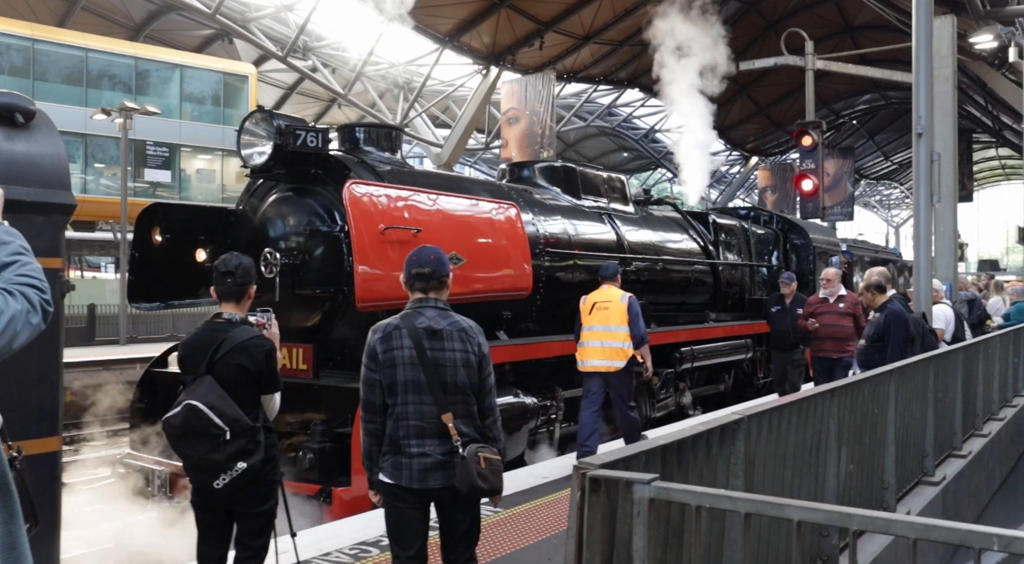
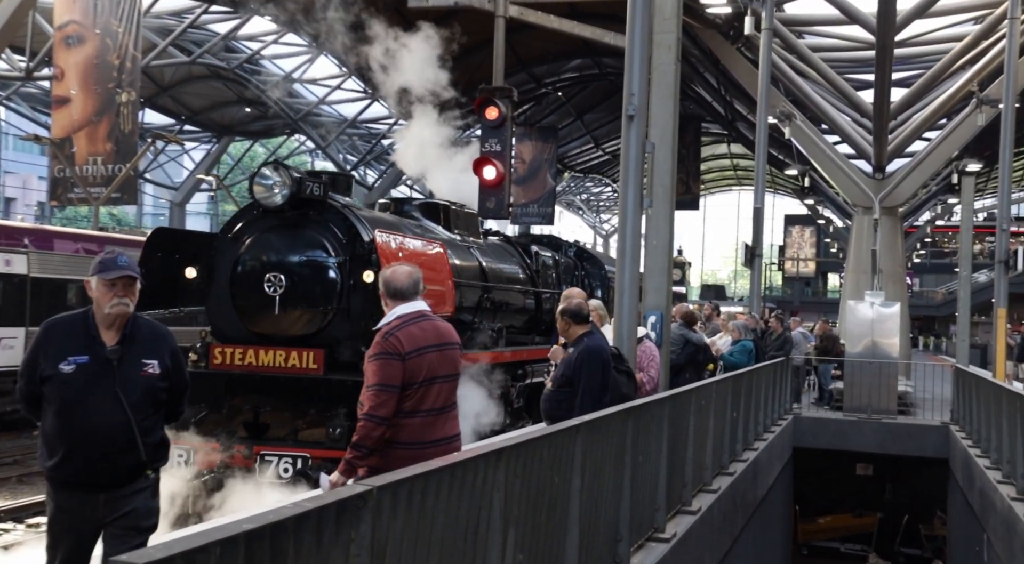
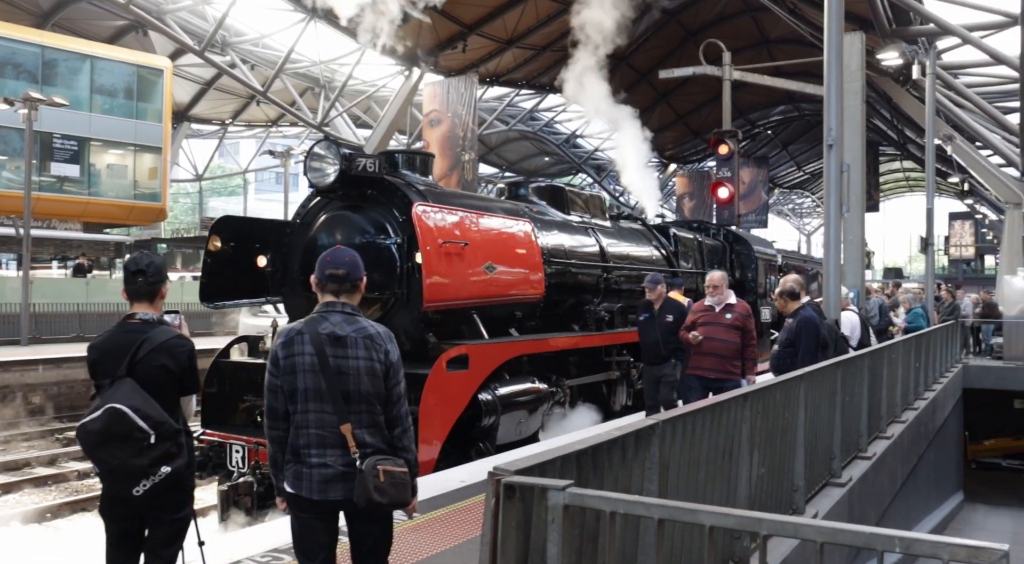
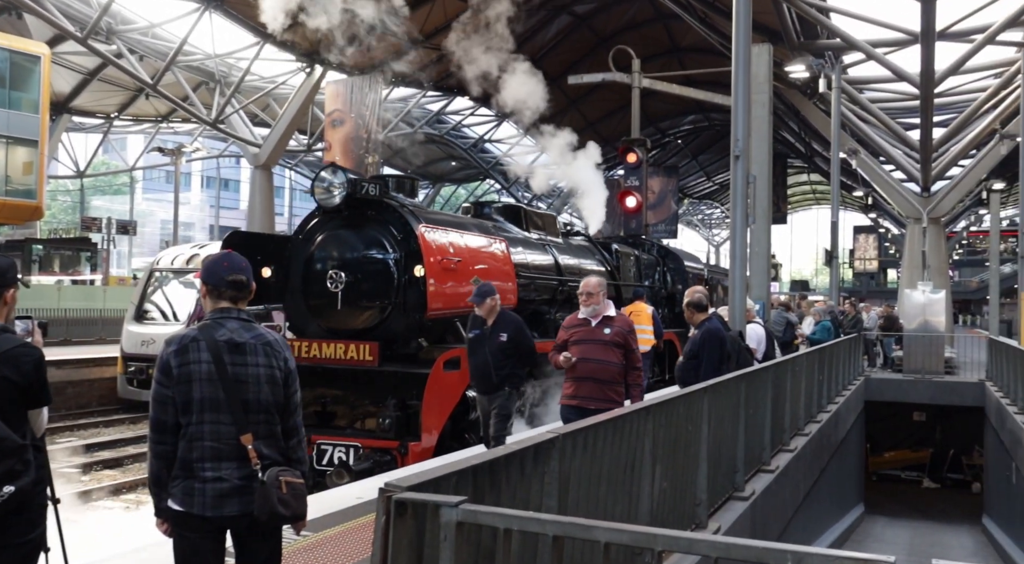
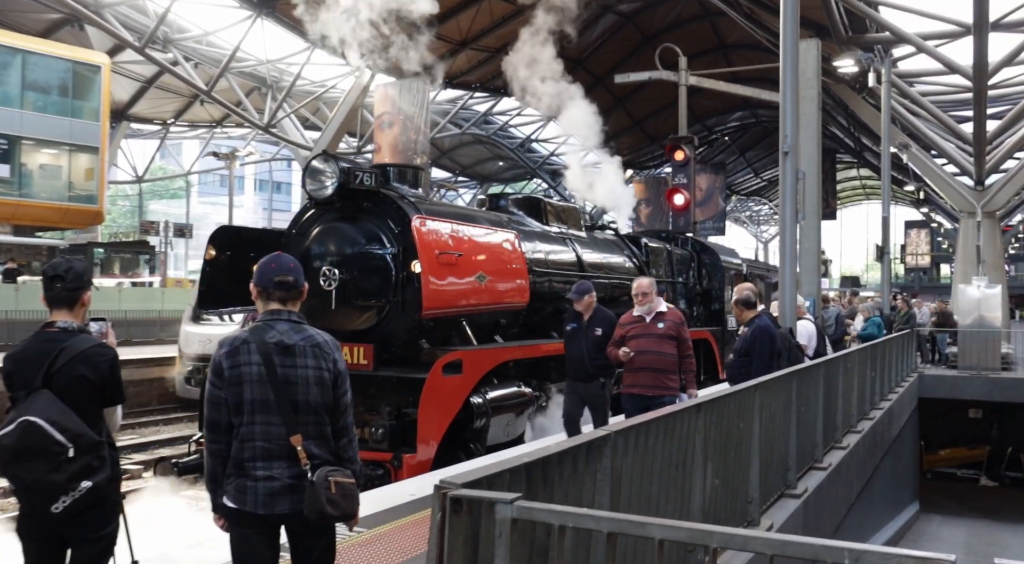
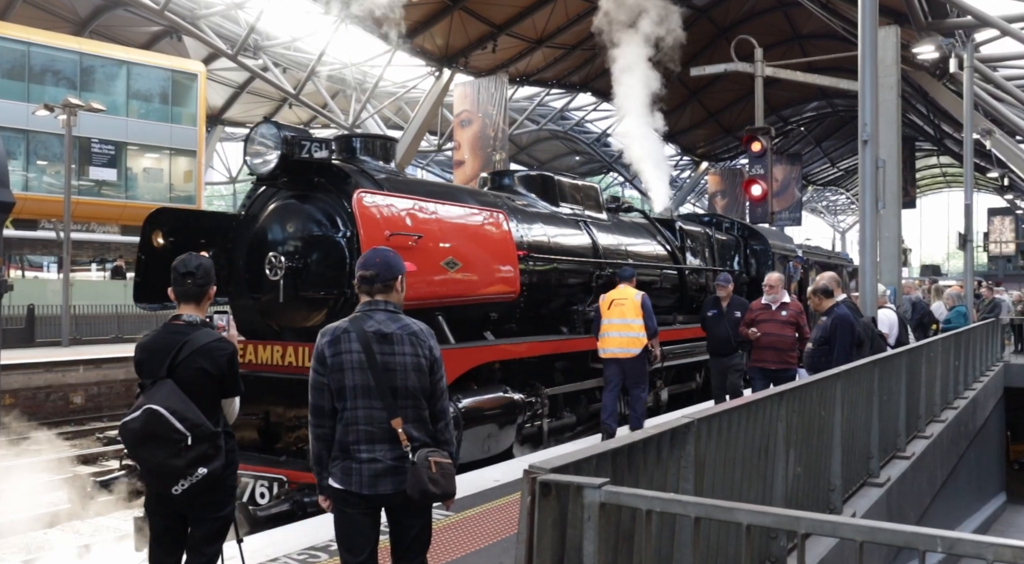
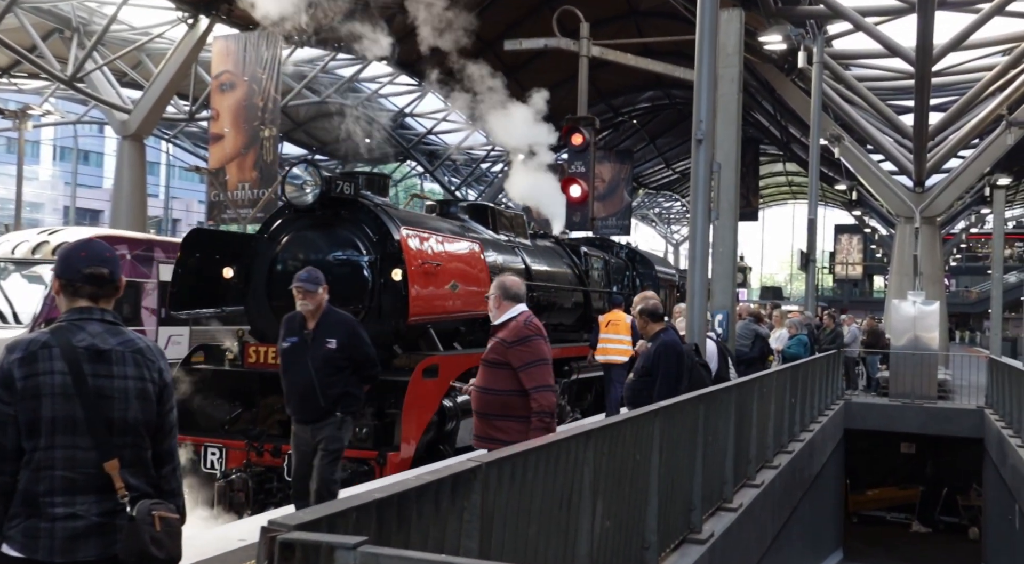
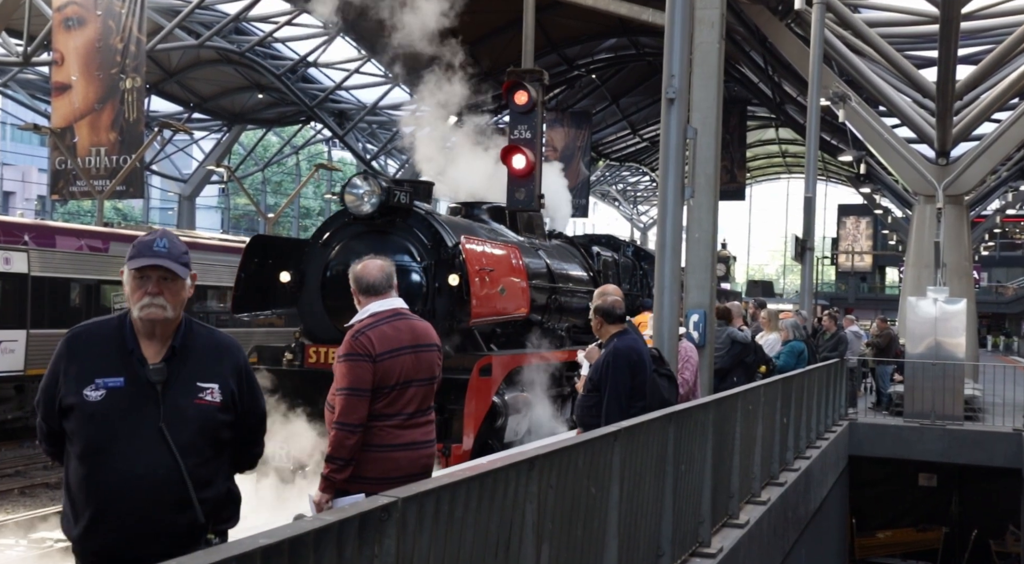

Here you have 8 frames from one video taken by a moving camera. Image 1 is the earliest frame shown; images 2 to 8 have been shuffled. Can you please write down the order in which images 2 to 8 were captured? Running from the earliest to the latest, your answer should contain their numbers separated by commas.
6, 3, 5, 4, 7, 2, 8
